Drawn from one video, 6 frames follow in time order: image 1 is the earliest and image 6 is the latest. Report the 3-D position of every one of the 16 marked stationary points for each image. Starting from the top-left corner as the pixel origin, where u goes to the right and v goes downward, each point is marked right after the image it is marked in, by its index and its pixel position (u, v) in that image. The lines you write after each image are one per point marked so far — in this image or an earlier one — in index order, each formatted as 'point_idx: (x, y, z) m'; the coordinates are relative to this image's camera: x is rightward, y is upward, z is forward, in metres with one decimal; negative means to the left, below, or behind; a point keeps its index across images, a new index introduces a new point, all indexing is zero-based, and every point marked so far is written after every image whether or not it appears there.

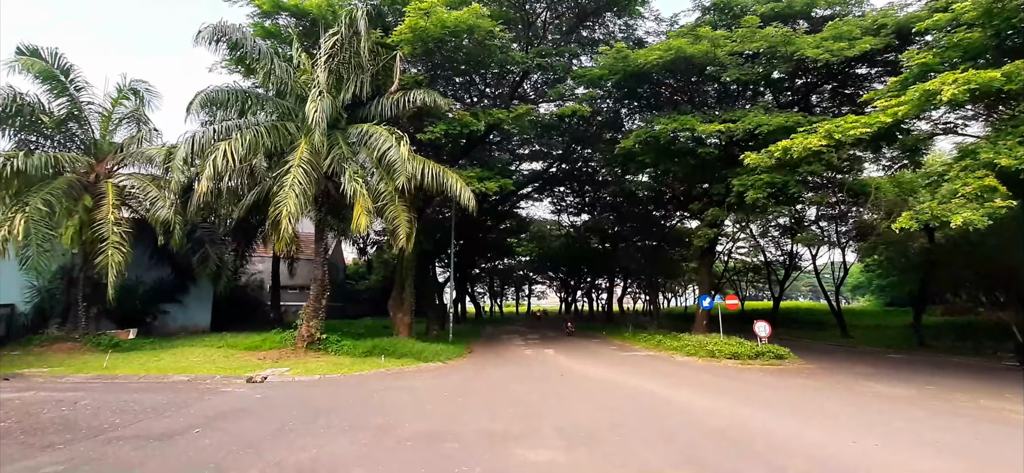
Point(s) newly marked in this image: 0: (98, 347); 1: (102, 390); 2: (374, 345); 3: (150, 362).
0: (-13.2, -3.5, +15.5) m
1: (-8.9, -3.3, +10.5) m
2: (-4.5, -3.5, +15.9) m
3: (-10.4, -3.6, +14.0) m
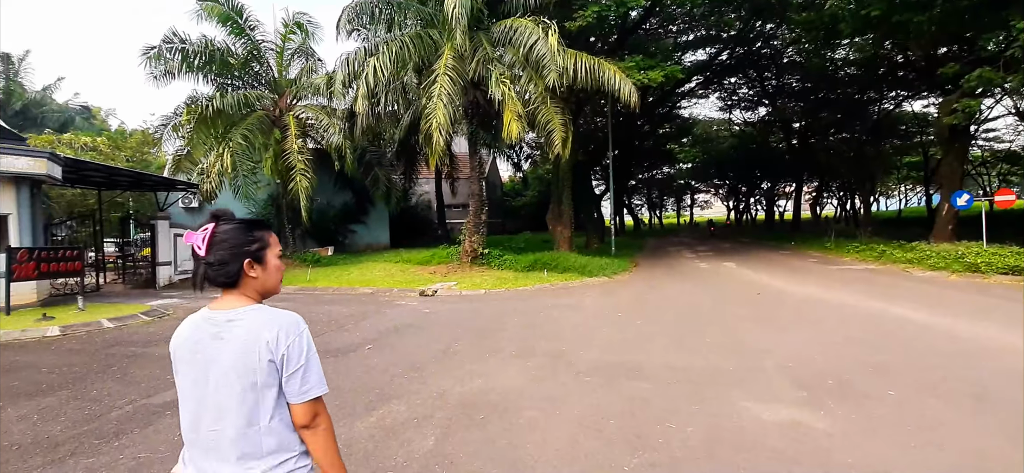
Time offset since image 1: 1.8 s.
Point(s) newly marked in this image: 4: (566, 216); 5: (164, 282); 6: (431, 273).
0: (-7.6, -1.0, +17.7) m
1: (-5.0, -1.6, +11.6) m
2: (+0.8, -0.7, +15.3) m
3: (-5.4, -1.3, +15.4) m
4: (+2.1, +0.8, +19.1) m
5: (-11.0, -1.4, +15.3) m
6: (-2.5, -1.1, +15.2) m
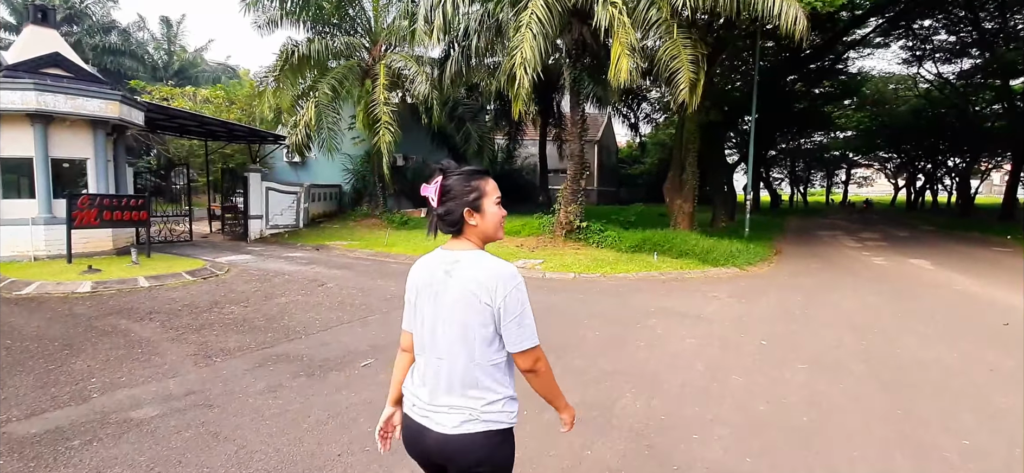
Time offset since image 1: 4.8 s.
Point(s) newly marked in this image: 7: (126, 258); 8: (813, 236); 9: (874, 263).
0: (-4.2, +0.4, +16.6) m
1: (-3.1, -0.7, +10.2) m
2: (+3.4, 0.0, +12.4) m
3: (-2.6, -0.2, +13.9) m
4: (+5.7, +1.6, +15.6) m
5: (-8.1, +0.1, +15.2) m
6: (+0.2, -0.3, +13.0) m
7: (-7.4, -0.4, +9.3) m
8: (+12.1, 0.0, +19.5) m
9: (+9.0, -0.7, +12.0) m
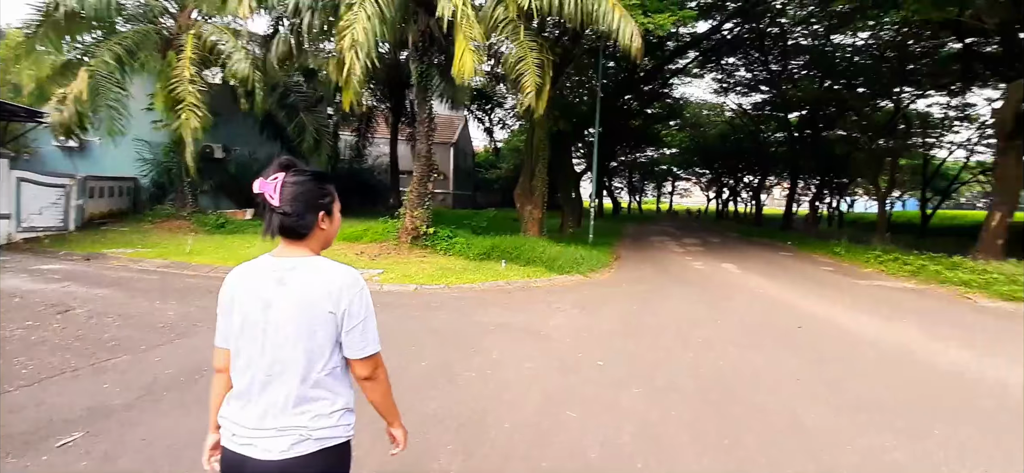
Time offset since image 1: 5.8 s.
0: (-8.9, +0.3, +14.0) m
1: (-6.1, -0.8, +8.1) m
2: (-0.4, -0.2, +12.0) m
3: (-6.7, -0.3, +11.8) m
4: (+0.8, +1.4, +15.7) m
5: (-12.2, -0.1, +11.5) m
6: (-3.7, -0.4, +11.7) m
7: (-9.9, -0.5, +6.0) m
8: (+5.9, -0.2, +21.3) m
9: (+5.0, -0.8, +13.2) m
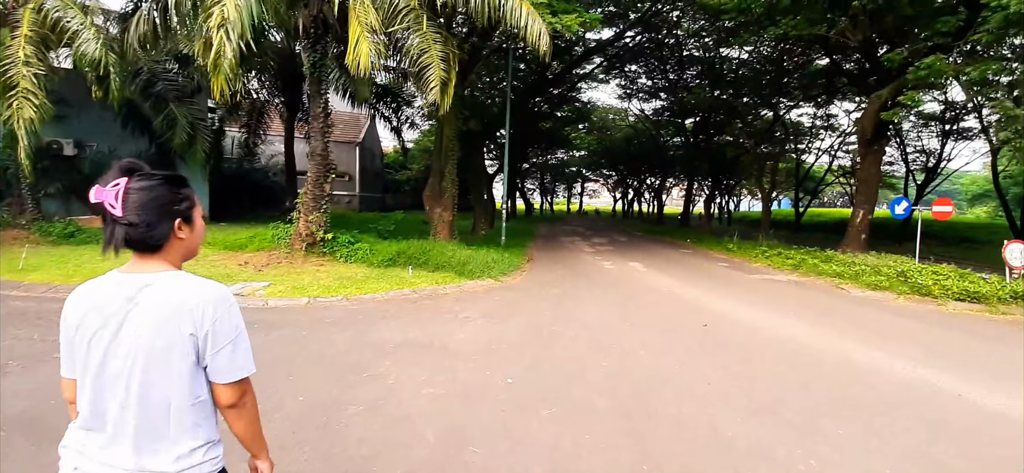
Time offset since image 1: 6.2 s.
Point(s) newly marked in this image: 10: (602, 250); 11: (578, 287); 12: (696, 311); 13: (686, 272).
0: (-11.3, 0.0, +11.7) m
1: (-7.5, -1.0, +6.4) m
2: (-2.6, -0.3, +11.3) m
3: (-8.7, -0.5, +10.0) m
4: (-2.0, +1.3, +15.1) m
5: (-14.1, -0.4, +8.7) m
6: (-5.8, -0.6, +10.4) m
7: (-10.9, -0.8, +3.7) m
8: (+2.1, -0.3, +21.5) m
9: (+2.6, -0.9, +13.4) m
10: (+3.5, -0.6, +18.3) m
11: (+1.3, -1.0, +9.9) m
12: (+3.0, -1.2, +7.8) m
13: (+4.6, -1.0, +12.7) m
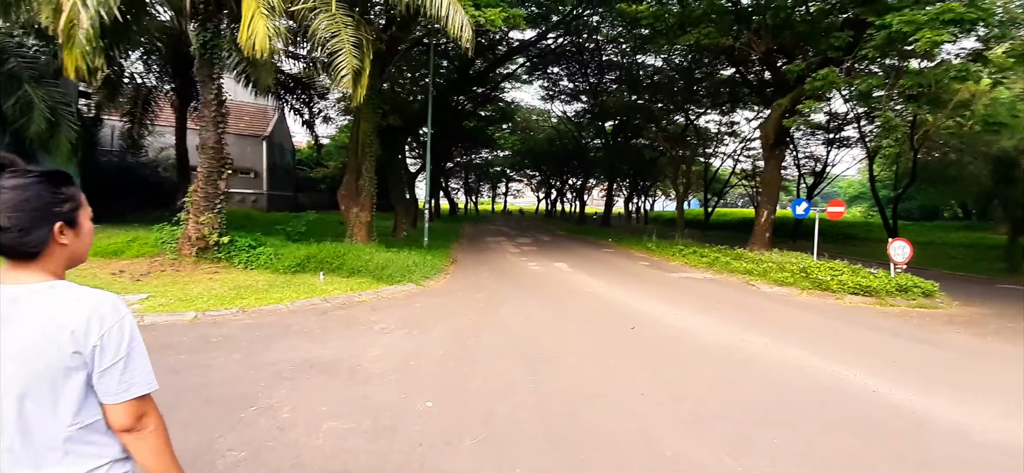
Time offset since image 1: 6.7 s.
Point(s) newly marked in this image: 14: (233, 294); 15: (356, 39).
0: (-12.9, -0.2, +9.4) m
1: (-8.3, -1.1, +4.7) m
2: (-4.3, -0.3, +10.3) m
3: (-10.1, -0.7, +8.1) m
4: (-4.3, +1.3, +14.2) m
5: (-15.3, -0.6, +5.9) m
6: (-7.3, -0.7, +8.9) m
7: (-11.3, -0.9, +1.5) m
8: (-1.3, -0.3, +21.1) m
9: (+0.5, -0.9, +13.2) m
10: (+0.6, -0.6, +18.2) m
11: (-0.2, -1.1, +9.5) m
12: (+1.8, -1.2, +7.7) m
13: (+2.6, -1.0, +12.8) m
14: (-4.6, -0.9, +8.0) m
15: (-2.8, +3.5, +8.8) m
